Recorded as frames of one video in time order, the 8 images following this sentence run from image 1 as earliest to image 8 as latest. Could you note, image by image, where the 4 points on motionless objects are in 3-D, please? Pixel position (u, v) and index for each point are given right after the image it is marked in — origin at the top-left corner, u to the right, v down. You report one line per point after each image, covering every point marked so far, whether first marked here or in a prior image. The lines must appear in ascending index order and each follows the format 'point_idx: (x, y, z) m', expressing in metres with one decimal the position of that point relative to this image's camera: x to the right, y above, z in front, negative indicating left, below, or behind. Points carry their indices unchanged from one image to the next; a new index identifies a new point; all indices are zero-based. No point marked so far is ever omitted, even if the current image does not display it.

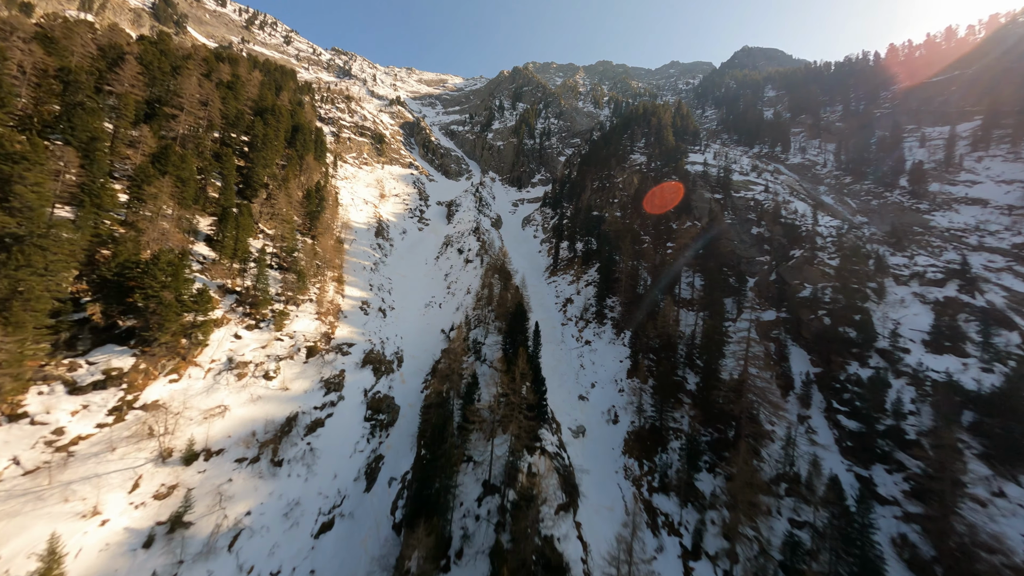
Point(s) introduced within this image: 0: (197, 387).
0: (-16.8, -5.2, +16.3) m
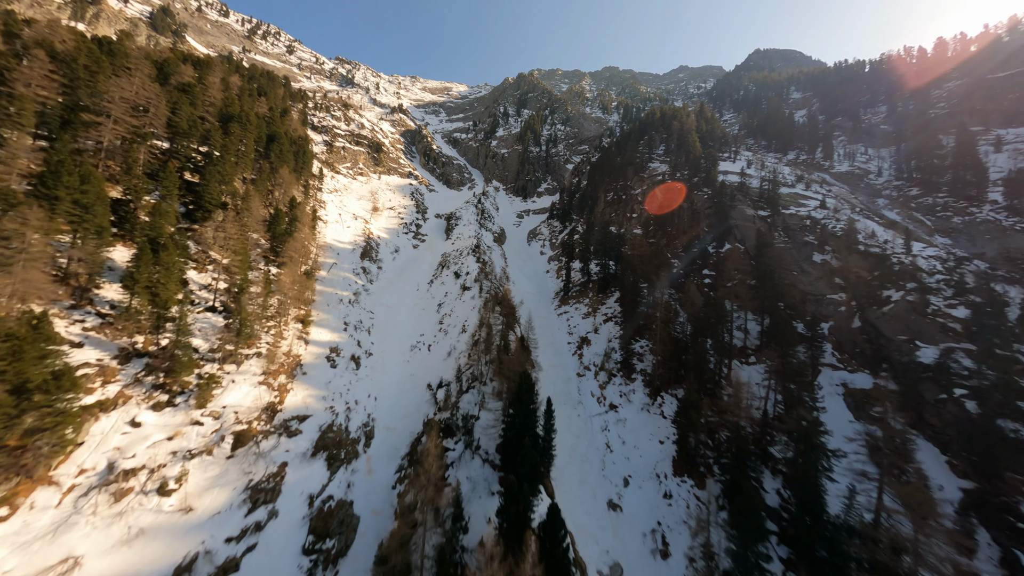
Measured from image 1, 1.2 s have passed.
0: (-16.7, -8.3, +10.7) m
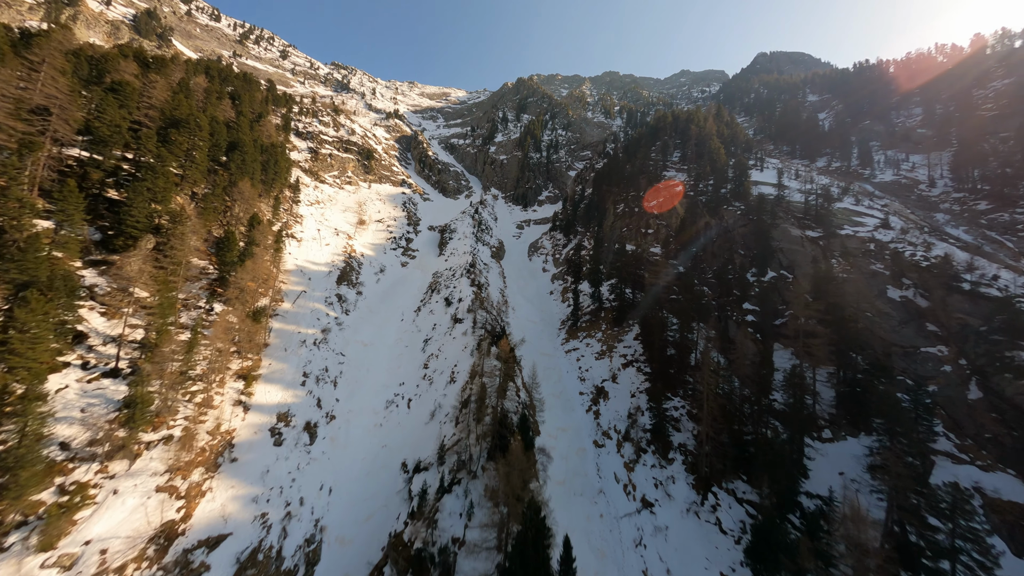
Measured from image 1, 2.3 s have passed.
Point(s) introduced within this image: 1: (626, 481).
0: (-16.7, -11.1, +5.4) m
1: (+6.4, -10.8, +17.1) m
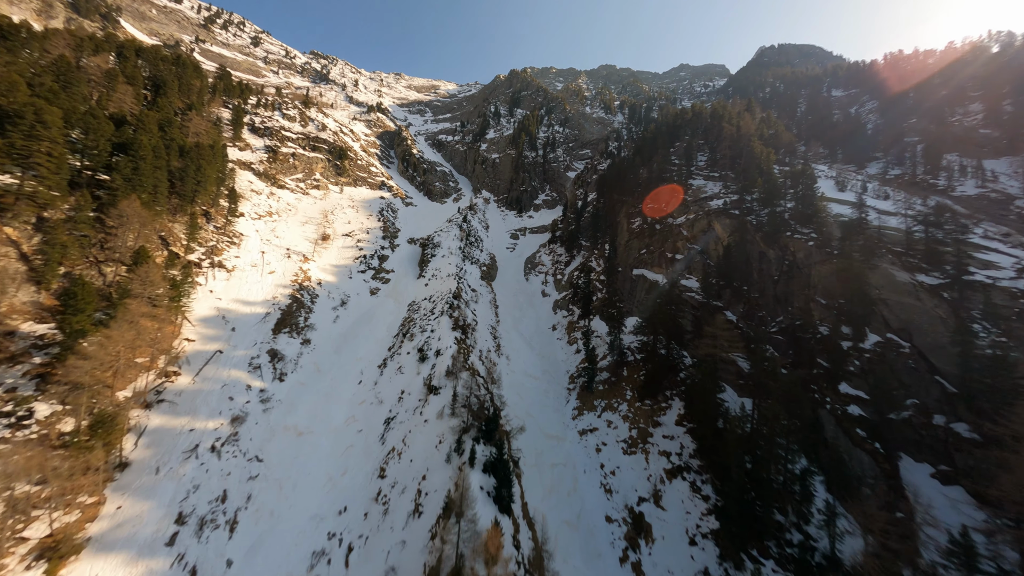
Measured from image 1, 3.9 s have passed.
0: (-16.5, -15.6, -2.6) m
1: (+6.3, -15.0, +9.6) m
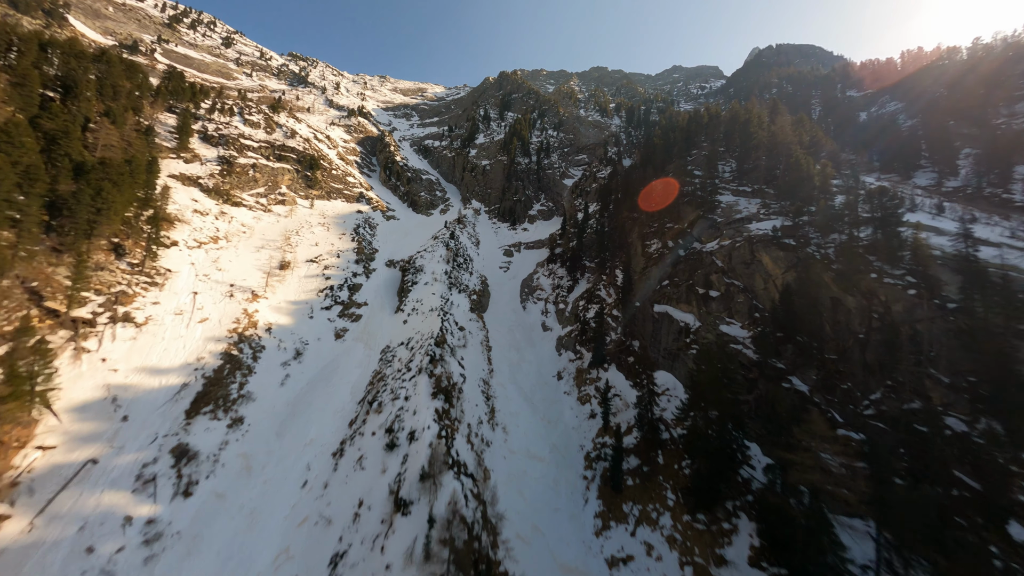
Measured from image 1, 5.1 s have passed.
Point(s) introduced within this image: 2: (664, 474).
0: (-15.8, -19.4, -9.1) m
1: (+6.7, -18.4, +3.6) m
2: (+8.4, -10.5, +16.8) m
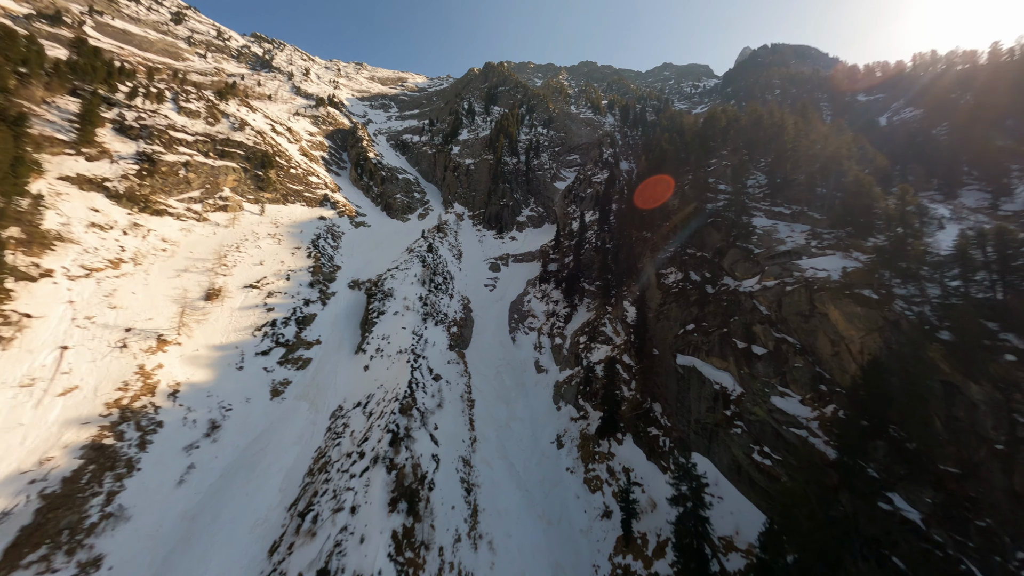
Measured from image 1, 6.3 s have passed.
0: (-14.9, -23.2, -15.5) m
1: (+7.0, -22.1, -1.7) m
2: (+8.1, -14.0, +11.5) m
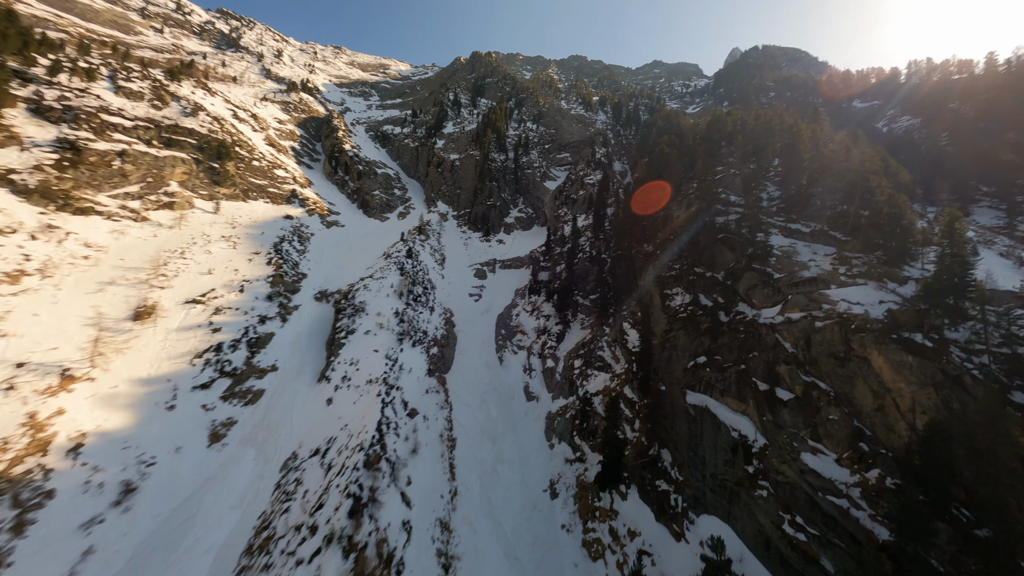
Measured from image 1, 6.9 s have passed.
0: (-14.1, -25.4, -18.9) m
1: (+7.2, -24.2, -4.2) m
2: (+7.7, -15.9, +8.9) m
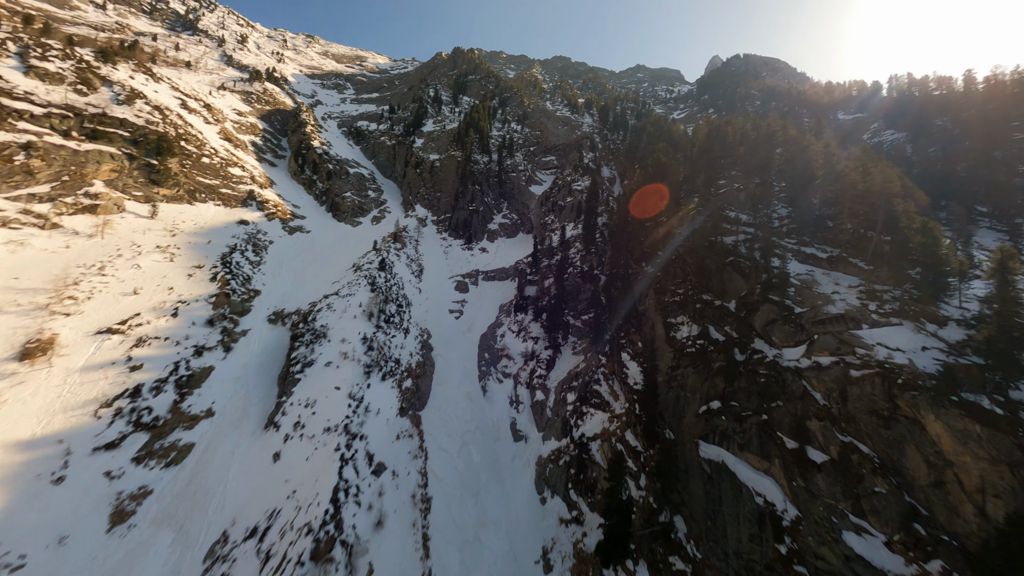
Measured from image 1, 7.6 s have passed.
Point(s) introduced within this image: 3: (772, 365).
0: (-12.6, -27.4, -22.7) m
1: (+7.8, -26.2, -6.8) m
2: (+7.5, -17.9, +6.3) m
3: (+13.6, -4.3, +15.9) m
